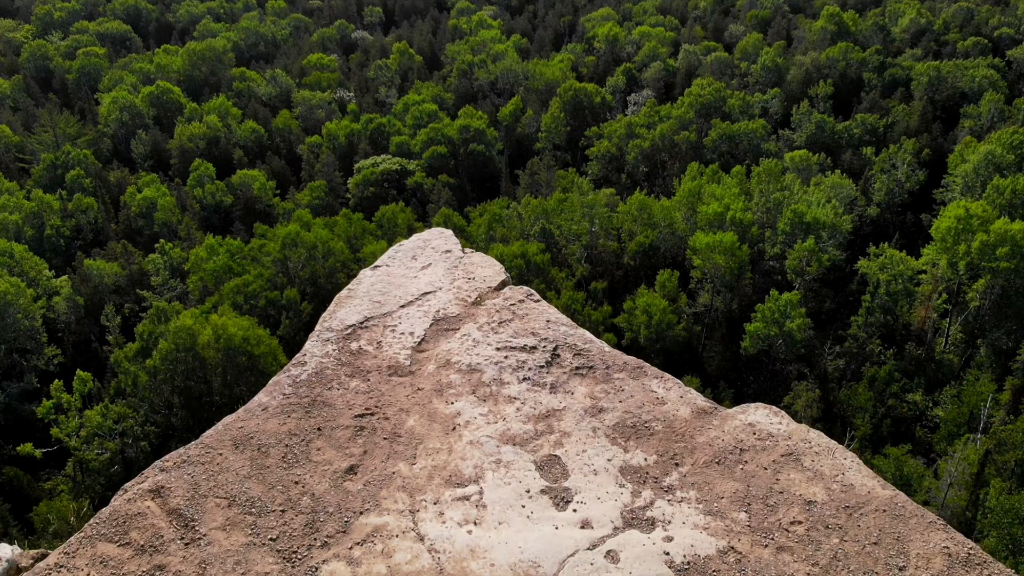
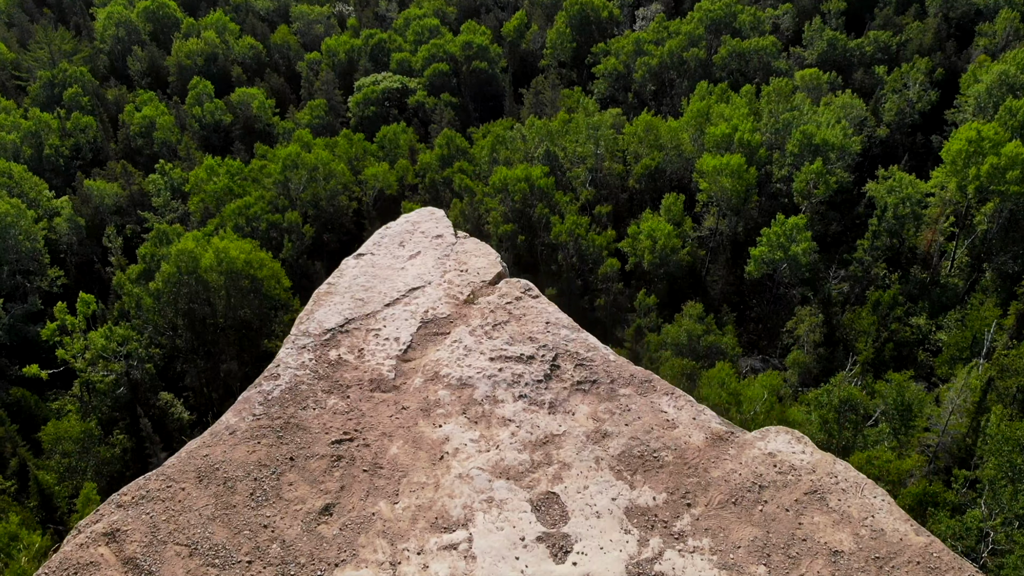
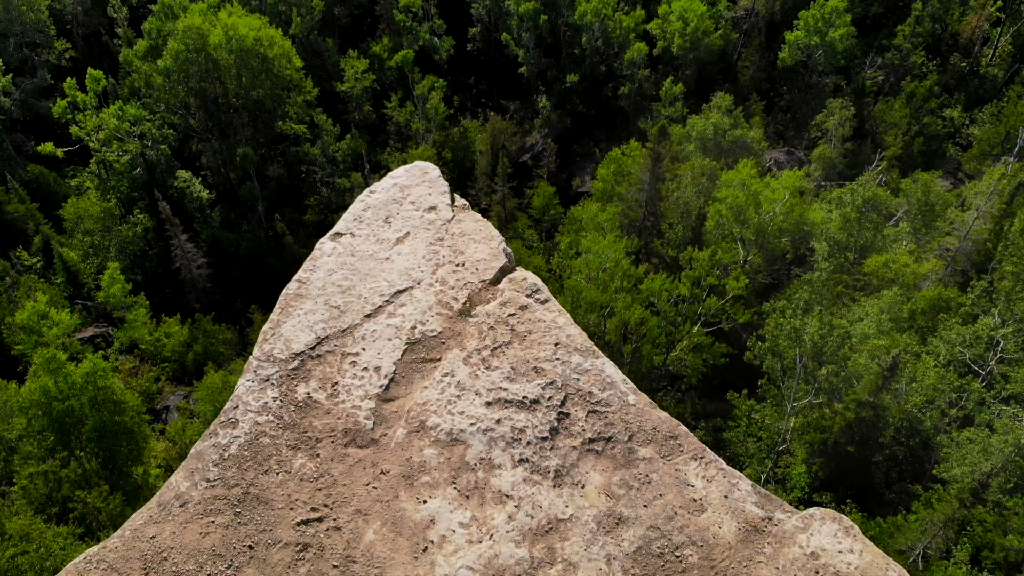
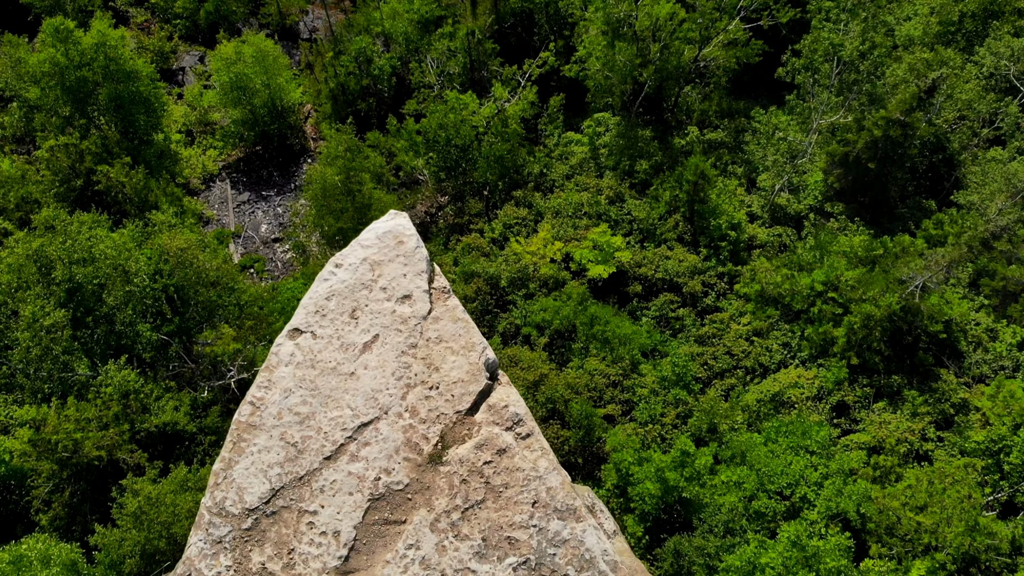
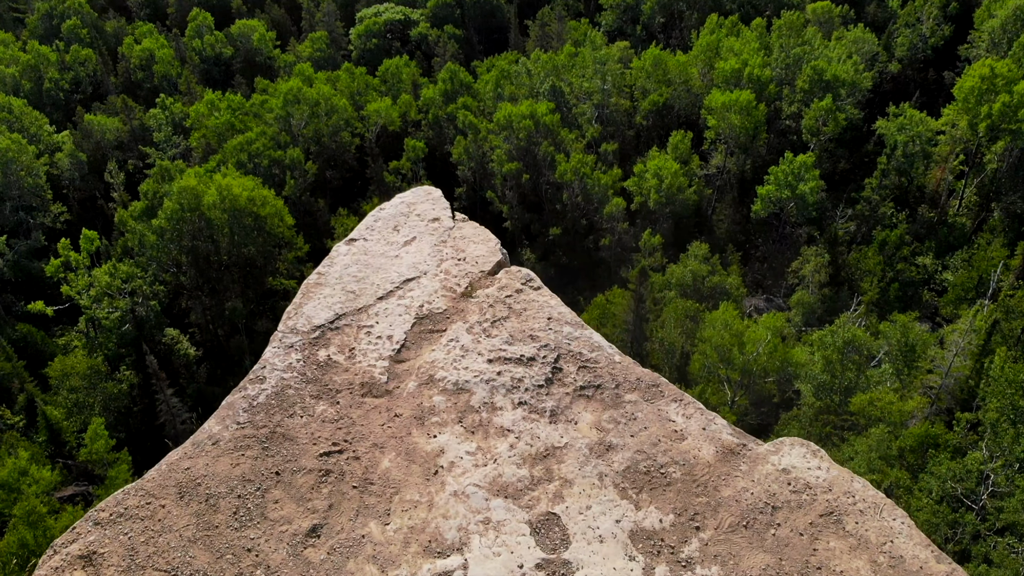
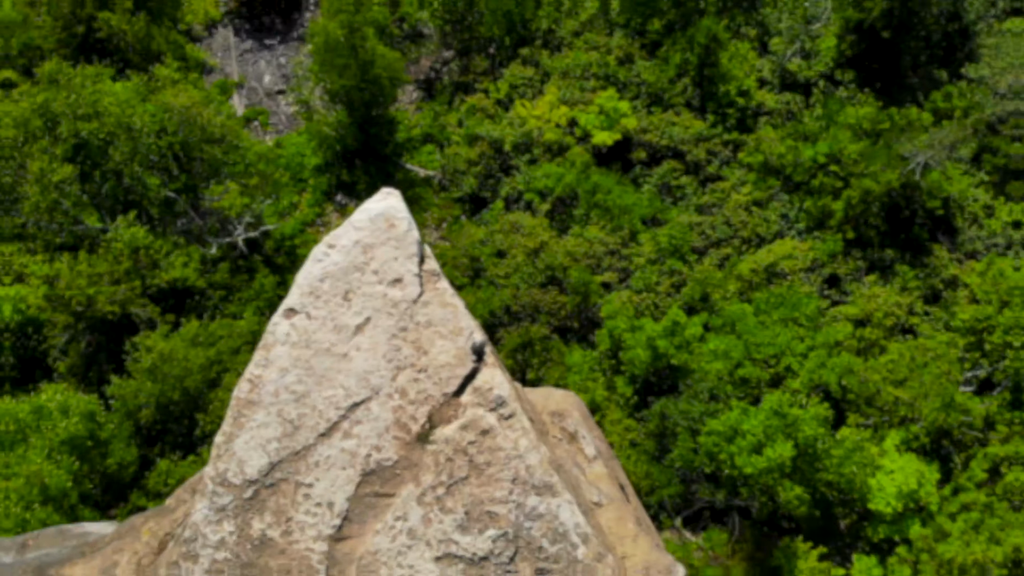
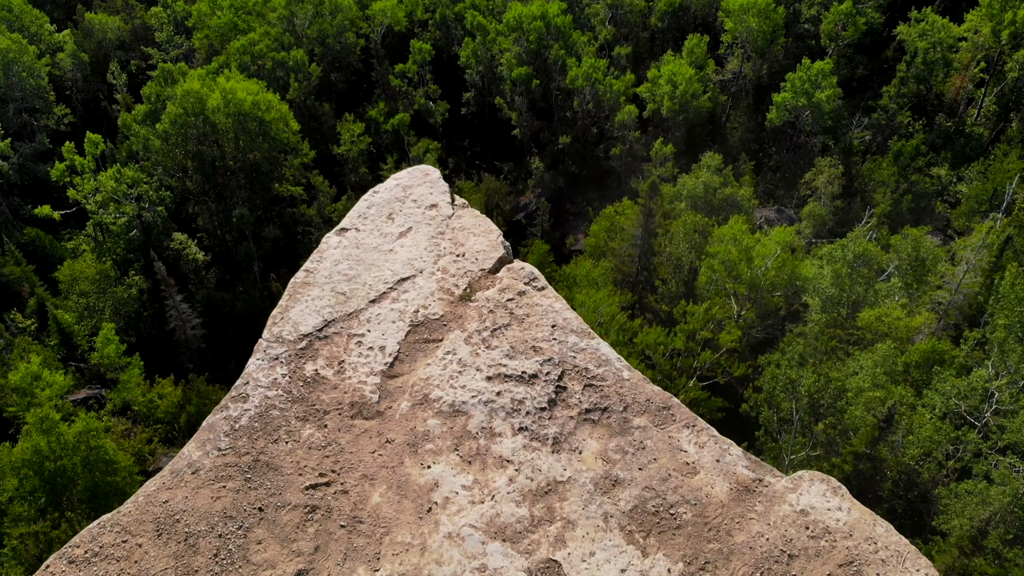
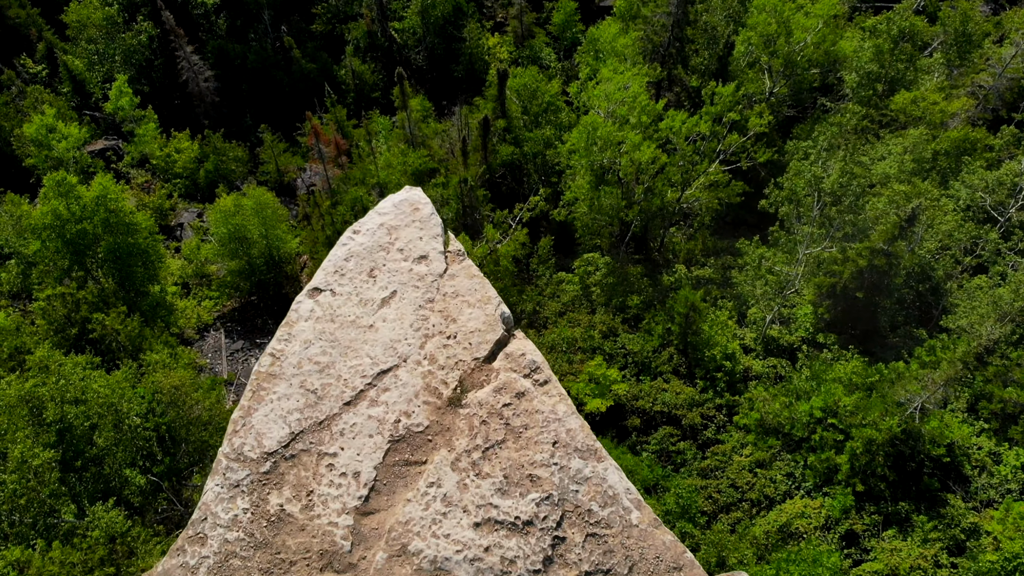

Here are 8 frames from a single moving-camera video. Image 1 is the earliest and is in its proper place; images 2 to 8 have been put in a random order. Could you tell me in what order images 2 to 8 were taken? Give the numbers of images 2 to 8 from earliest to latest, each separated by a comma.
2, 5, 7, 3, 8, 4, 6
